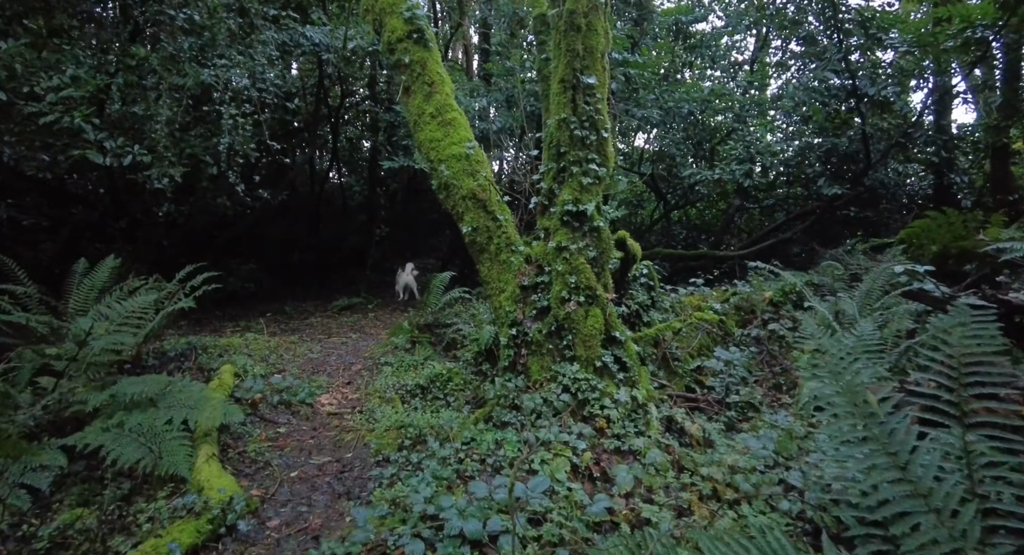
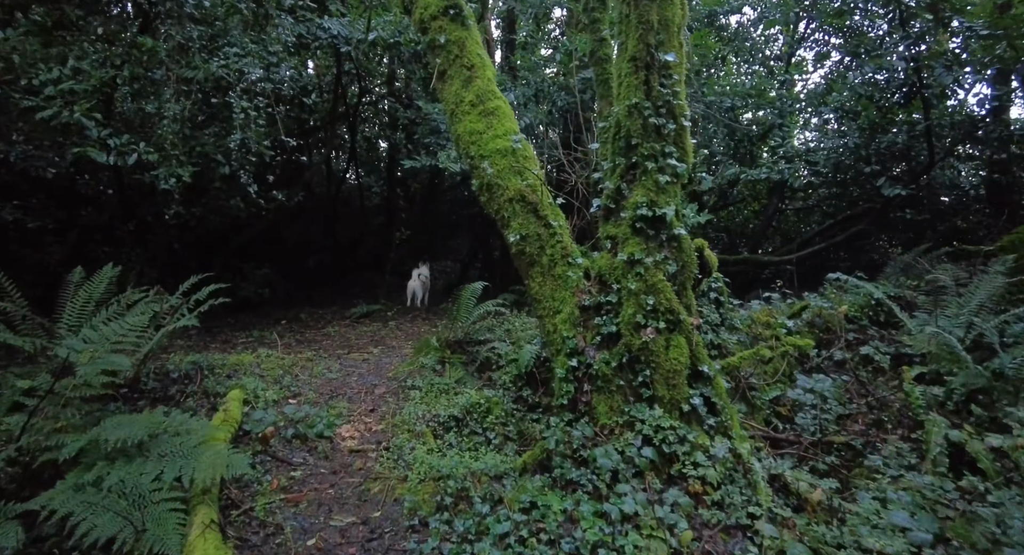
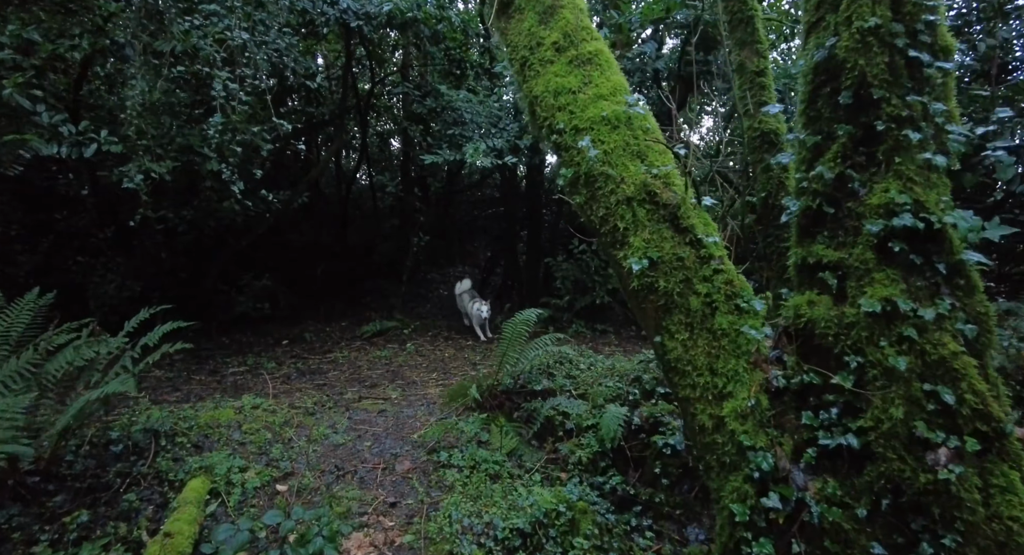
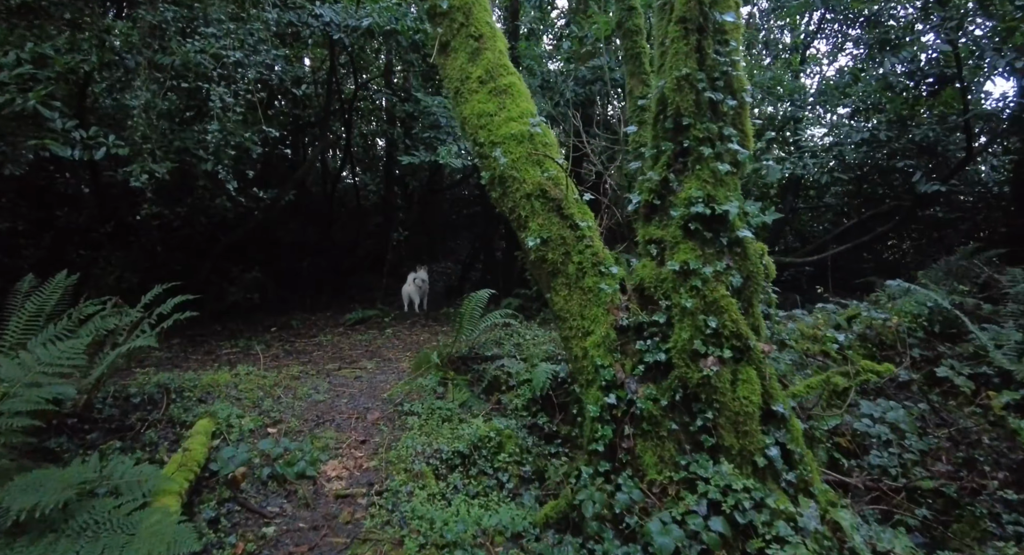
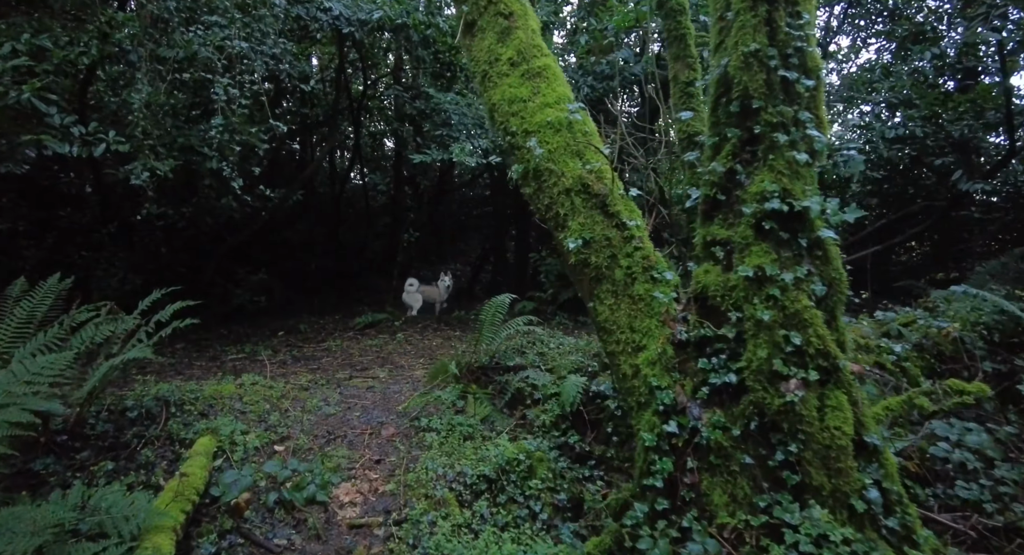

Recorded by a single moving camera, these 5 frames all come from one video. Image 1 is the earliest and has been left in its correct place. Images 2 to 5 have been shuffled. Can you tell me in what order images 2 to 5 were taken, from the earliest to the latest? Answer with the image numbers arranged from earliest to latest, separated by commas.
2, 4, 5, 3
